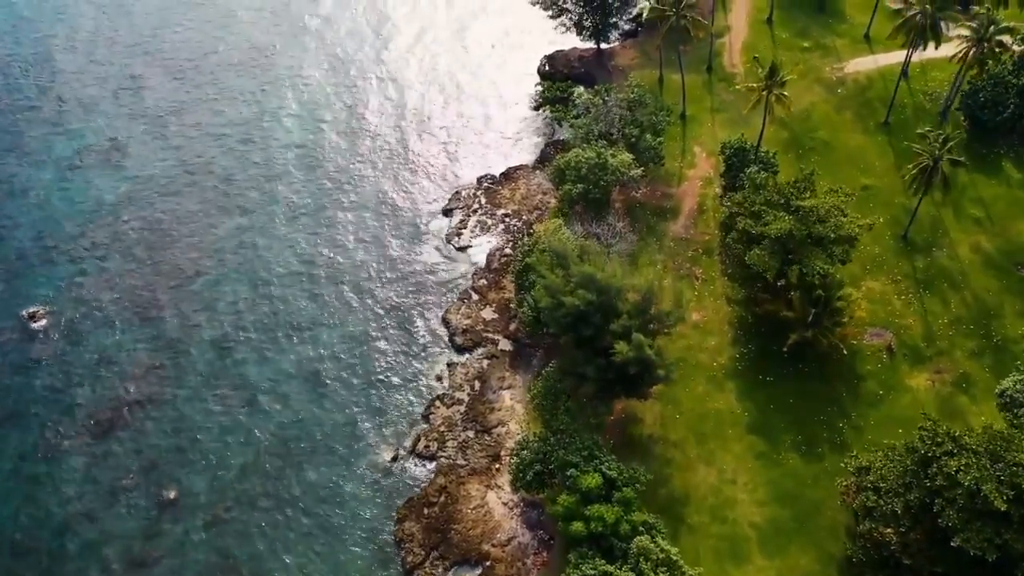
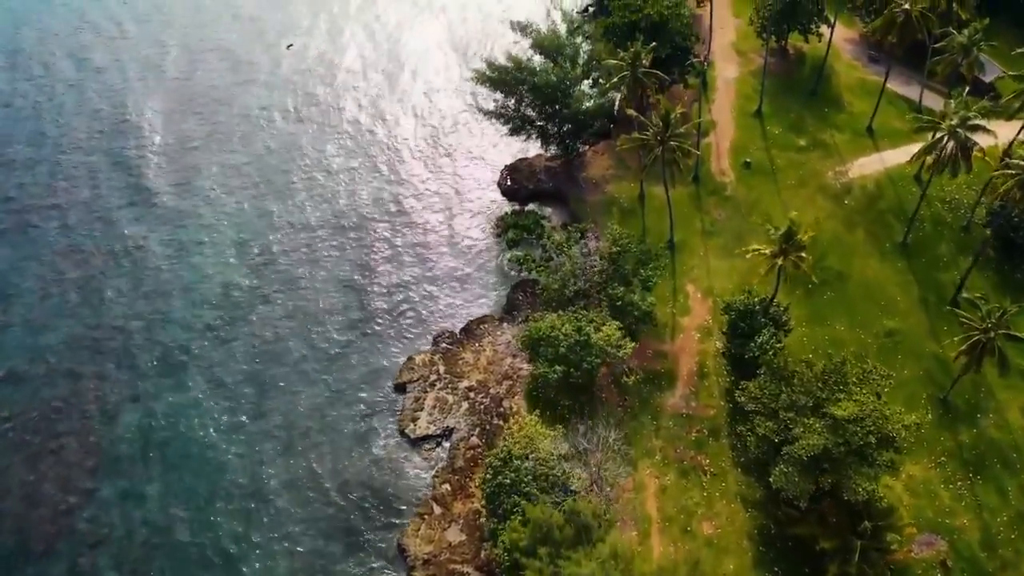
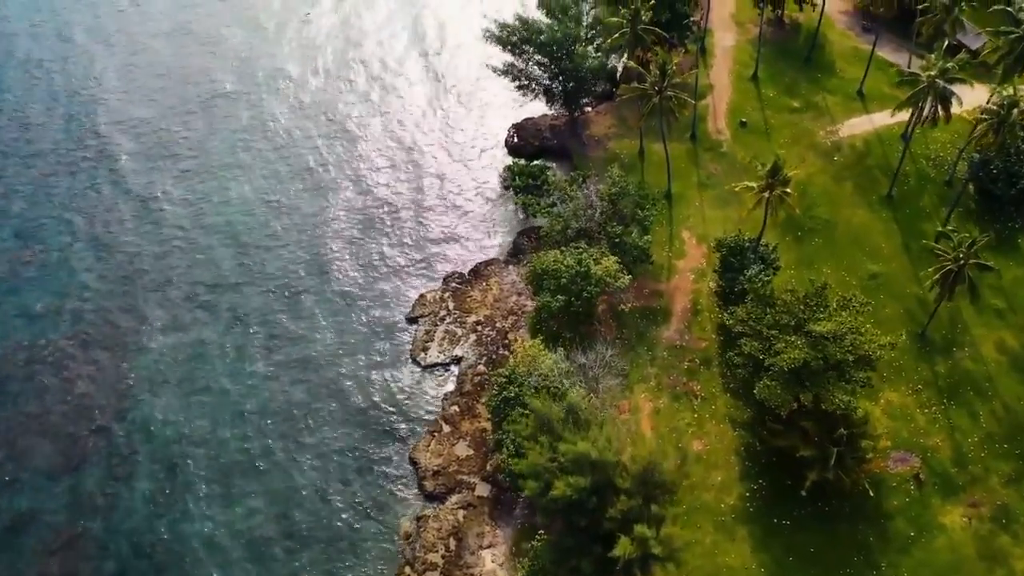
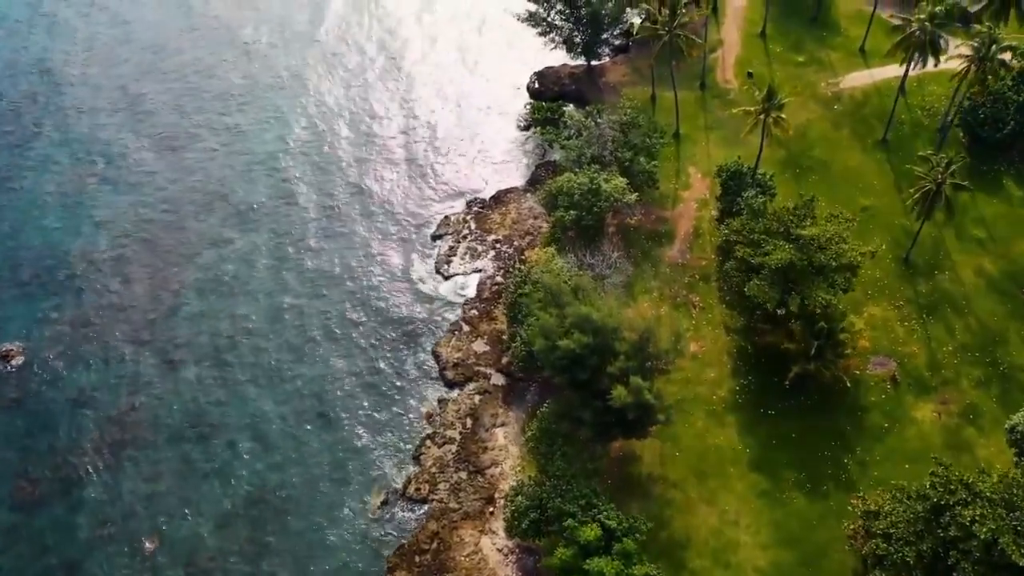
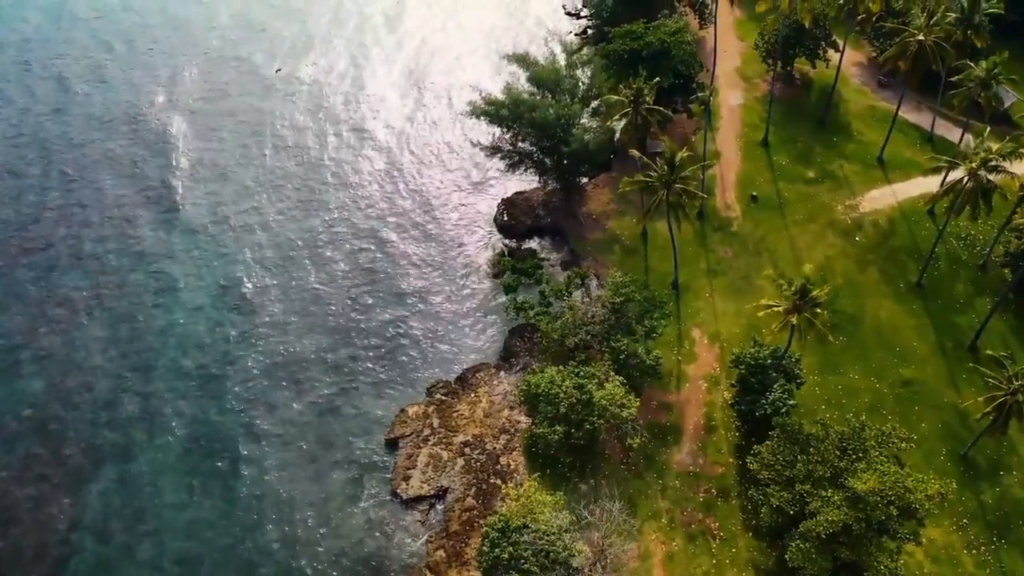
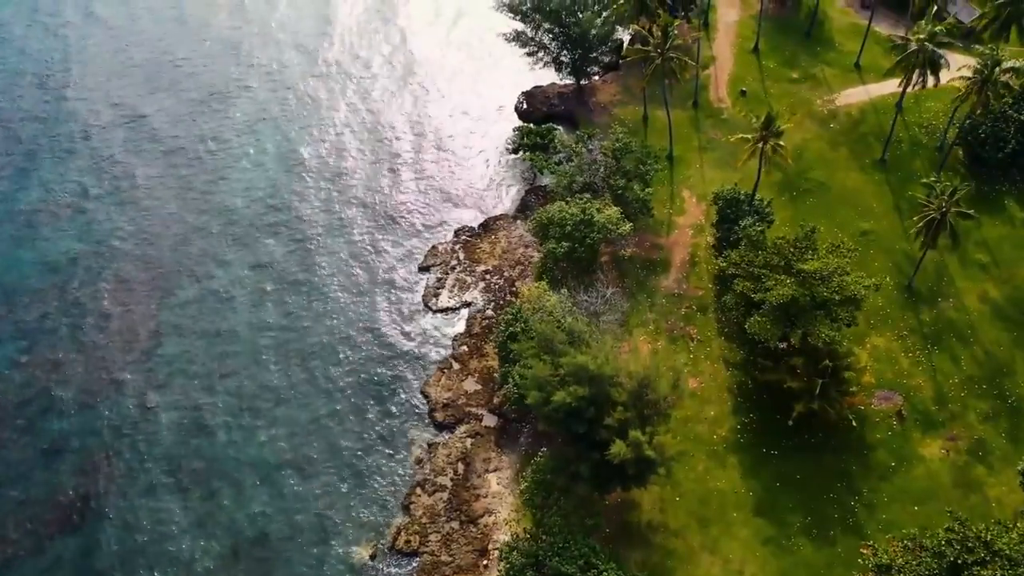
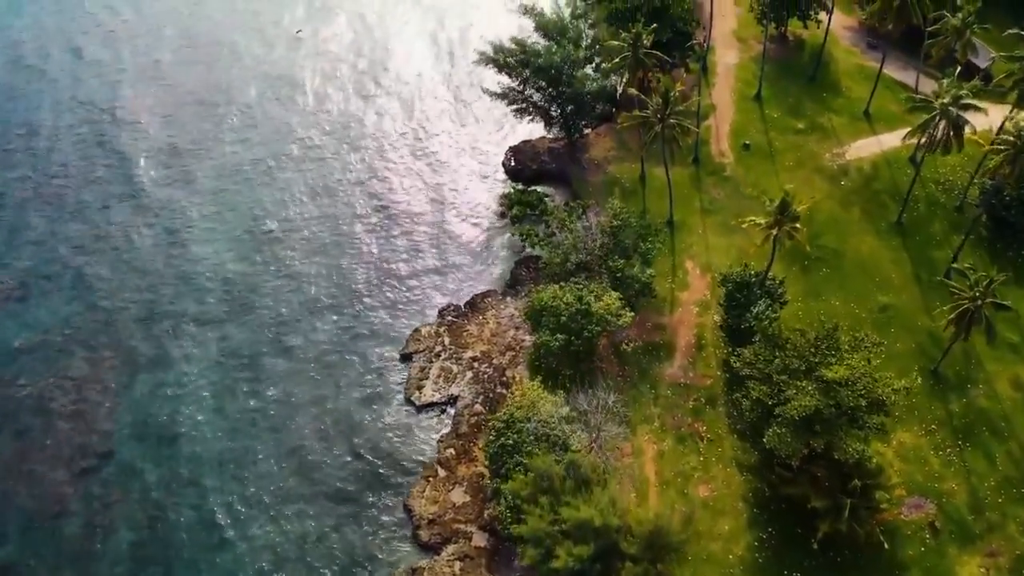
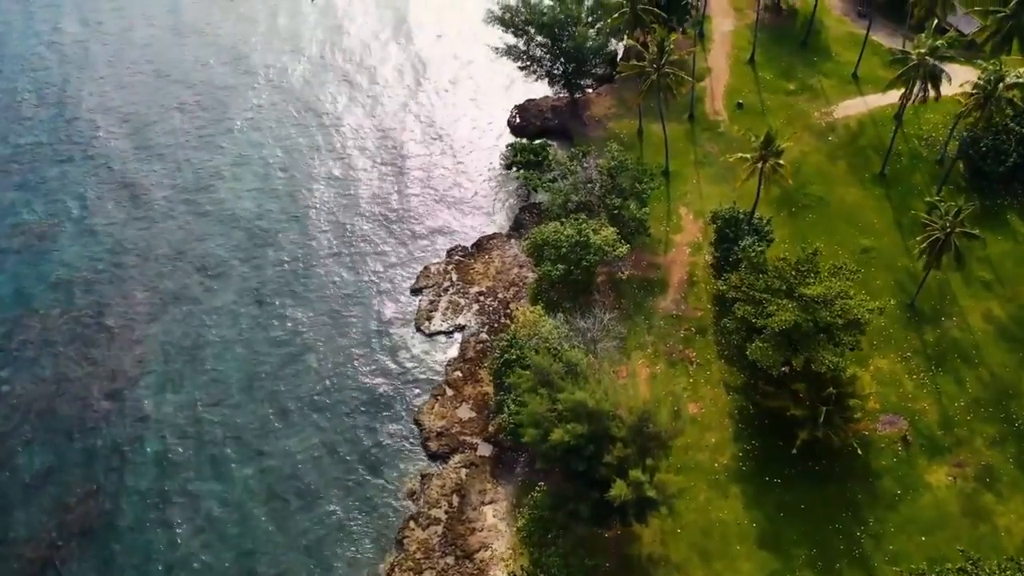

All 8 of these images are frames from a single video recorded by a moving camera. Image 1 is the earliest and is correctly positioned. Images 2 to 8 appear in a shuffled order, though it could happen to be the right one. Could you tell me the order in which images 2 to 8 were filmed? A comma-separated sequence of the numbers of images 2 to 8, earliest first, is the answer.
4, 6, 8, 3, 7, 2, 5
